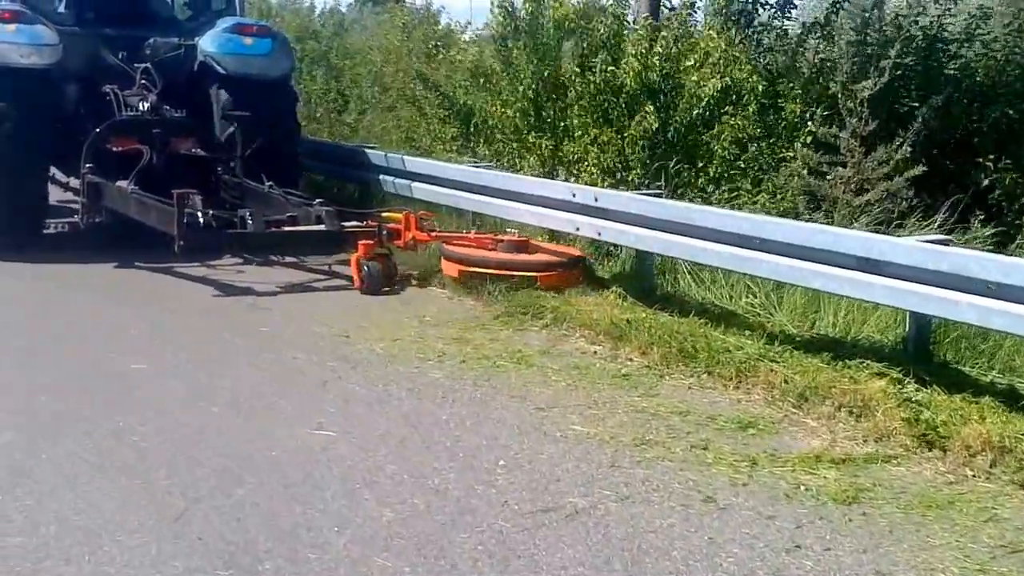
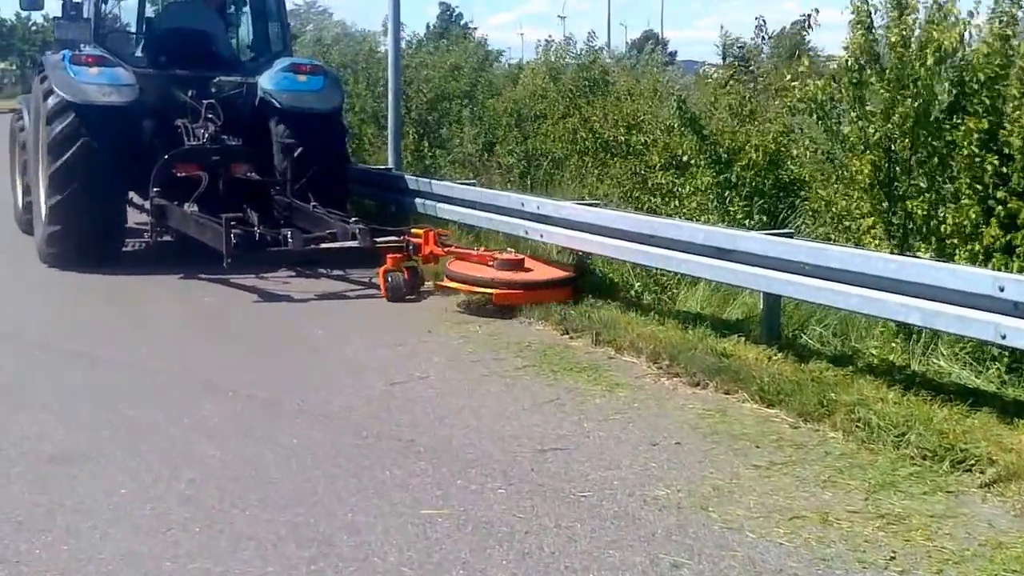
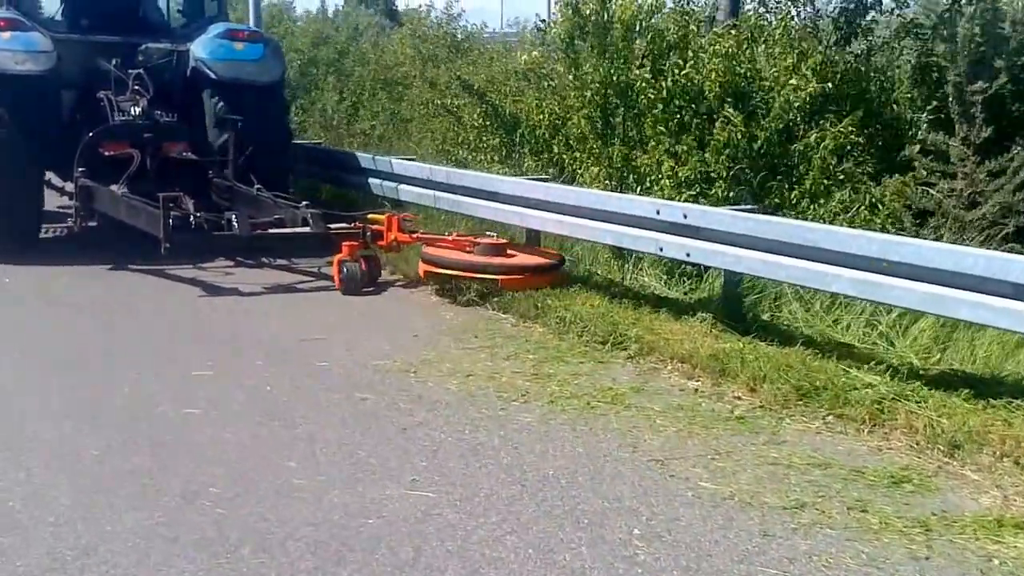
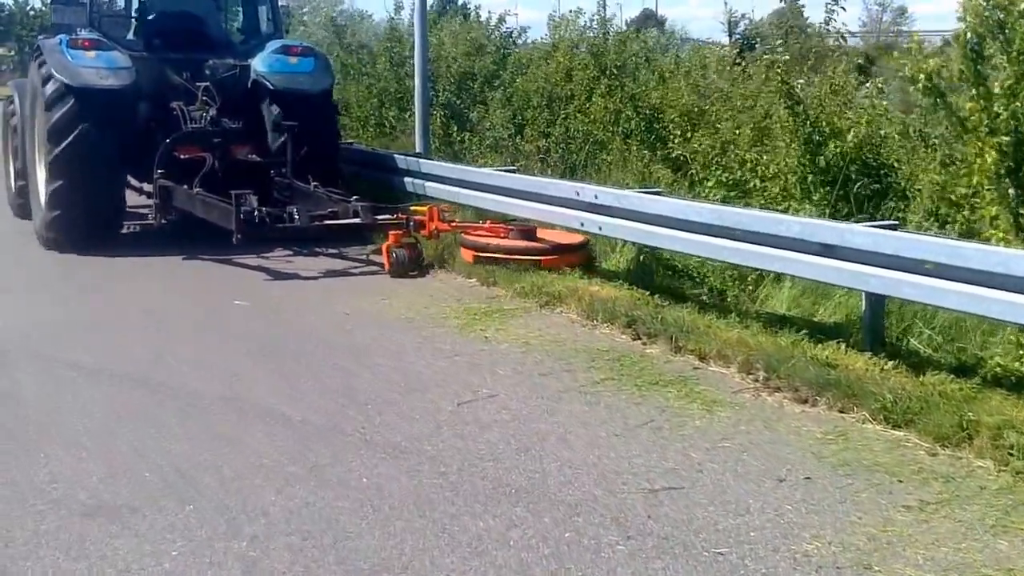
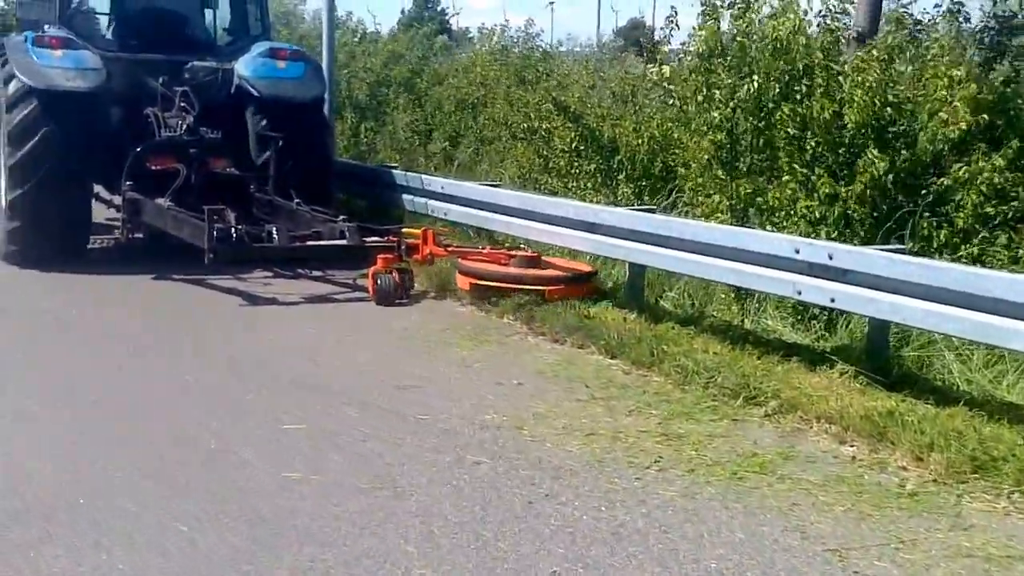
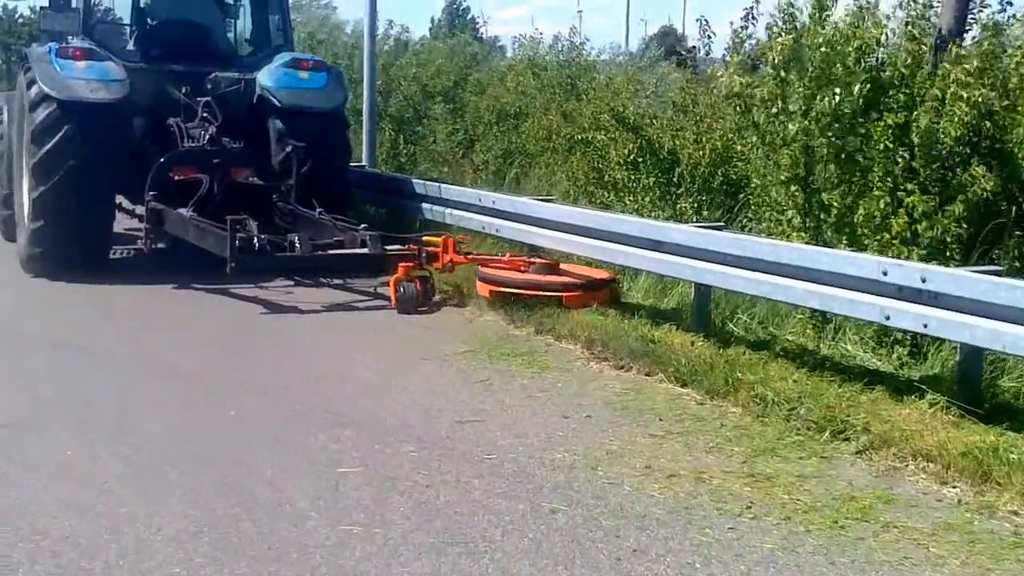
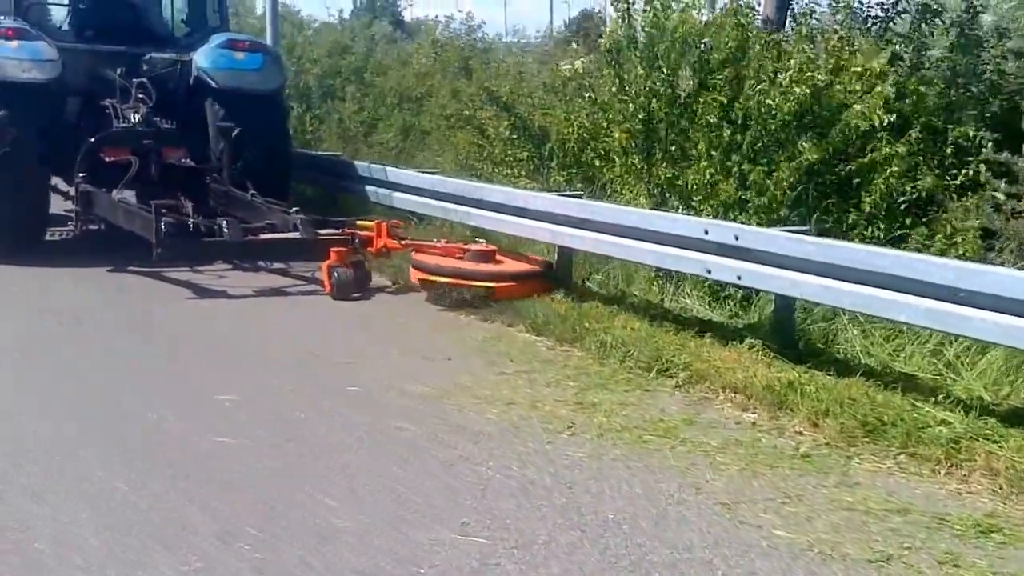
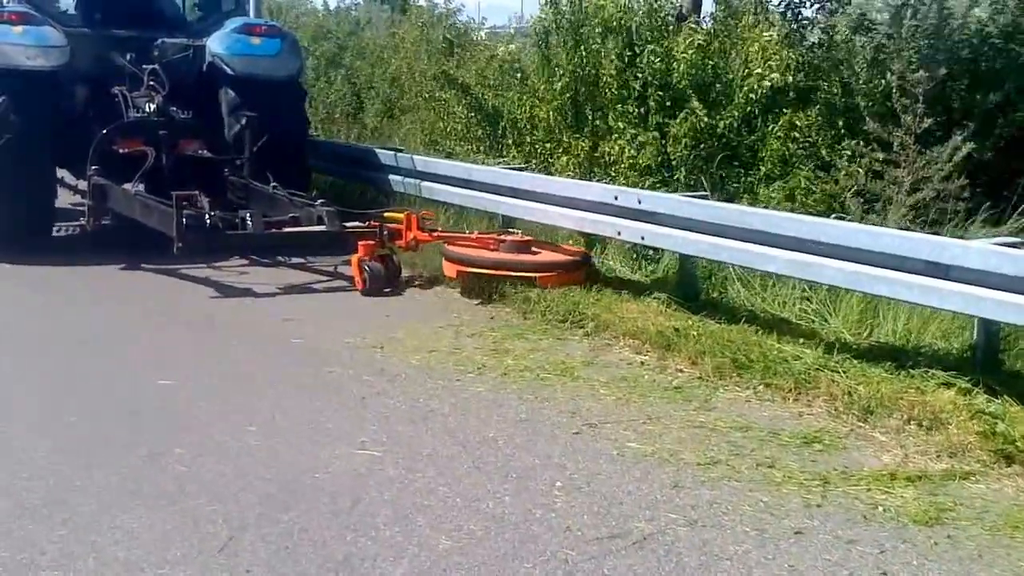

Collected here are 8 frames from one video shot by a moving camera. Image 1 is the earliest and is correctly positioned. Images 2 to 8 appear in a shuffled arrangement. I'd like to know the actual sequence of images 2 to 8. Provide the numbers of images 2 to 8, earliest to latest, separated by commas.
8, 3, 7, 5, 6, 2, 4
